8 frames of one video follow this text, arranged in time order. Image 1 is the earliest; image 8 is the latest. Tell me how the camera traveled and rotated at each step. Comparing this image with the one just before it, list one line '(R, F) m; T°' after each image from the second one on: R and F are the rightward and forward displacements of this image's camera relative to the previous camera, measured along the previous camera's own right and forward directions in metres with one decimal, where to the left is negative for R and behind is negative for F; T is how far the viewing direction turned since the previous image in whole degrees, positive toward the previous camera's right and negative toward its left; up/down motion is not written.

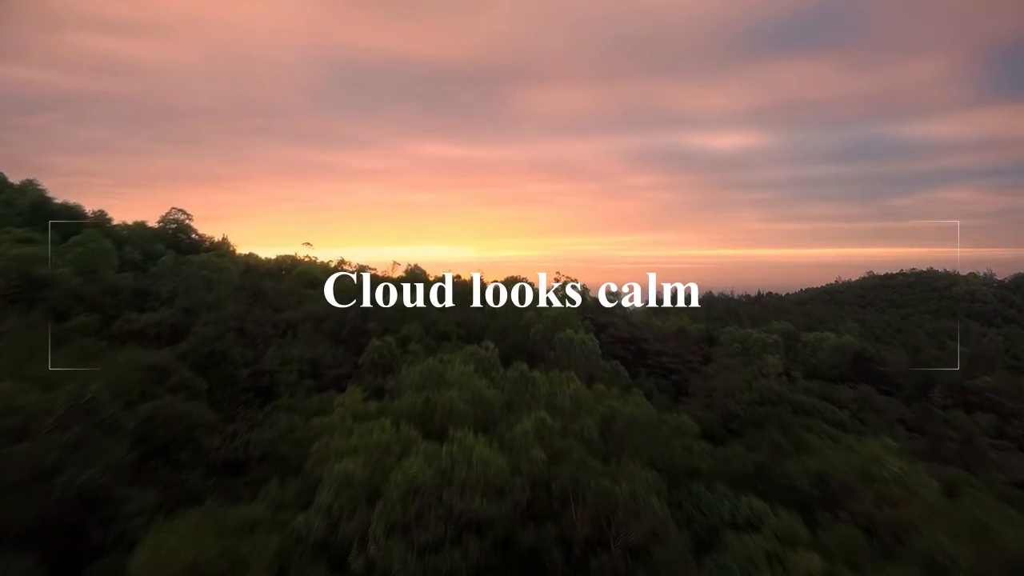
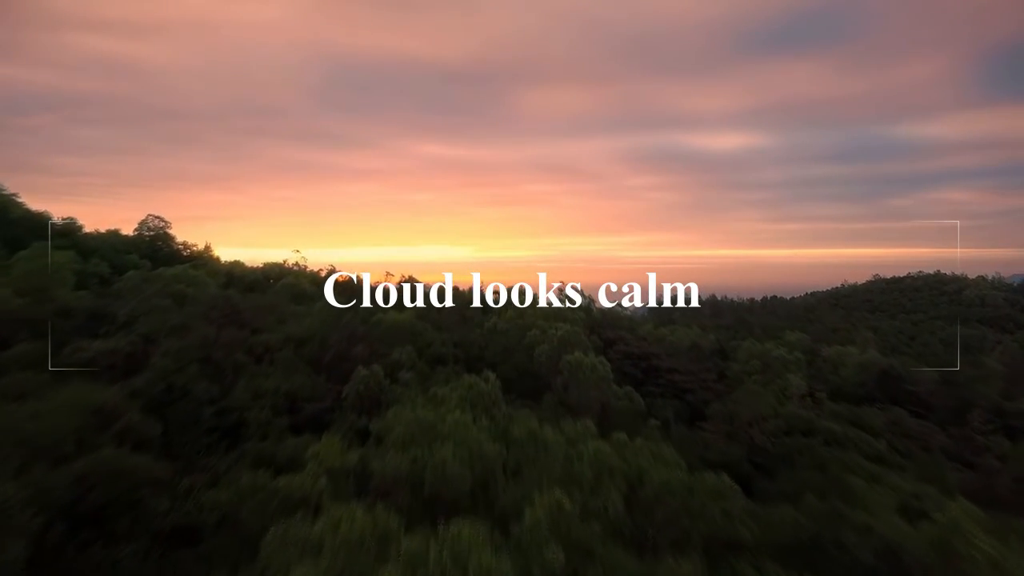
(0.0, +1.0) m; 0°
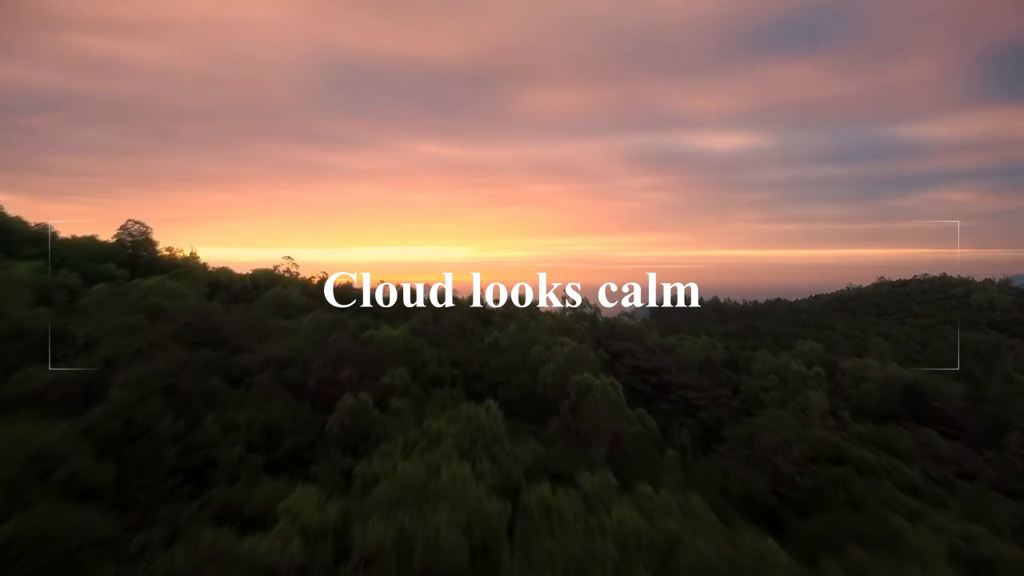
(0.0, +0.8) m; 0°
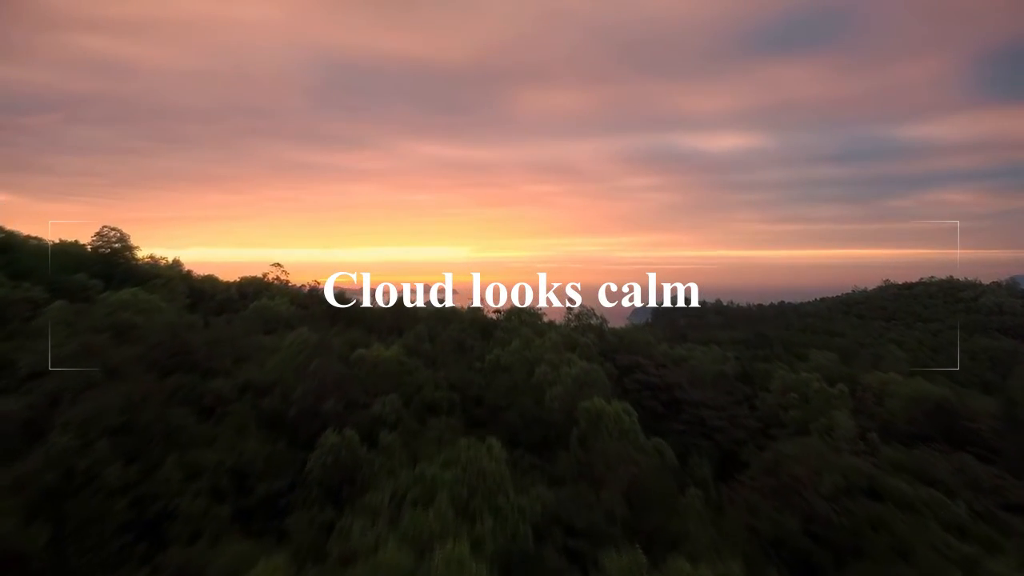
(0.0, +0.8) m; 0°
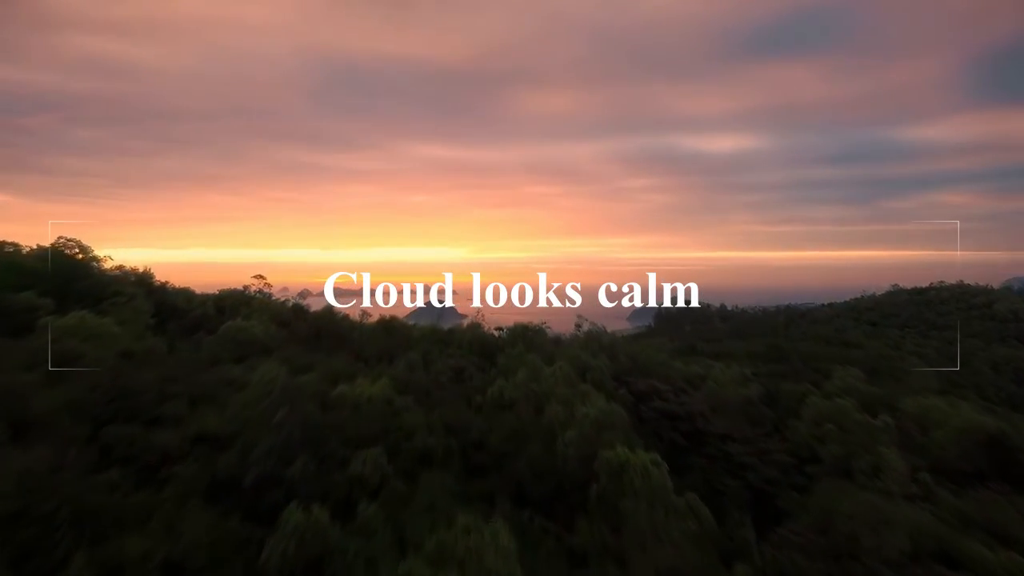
(-0.1, +1.2) m; 0°
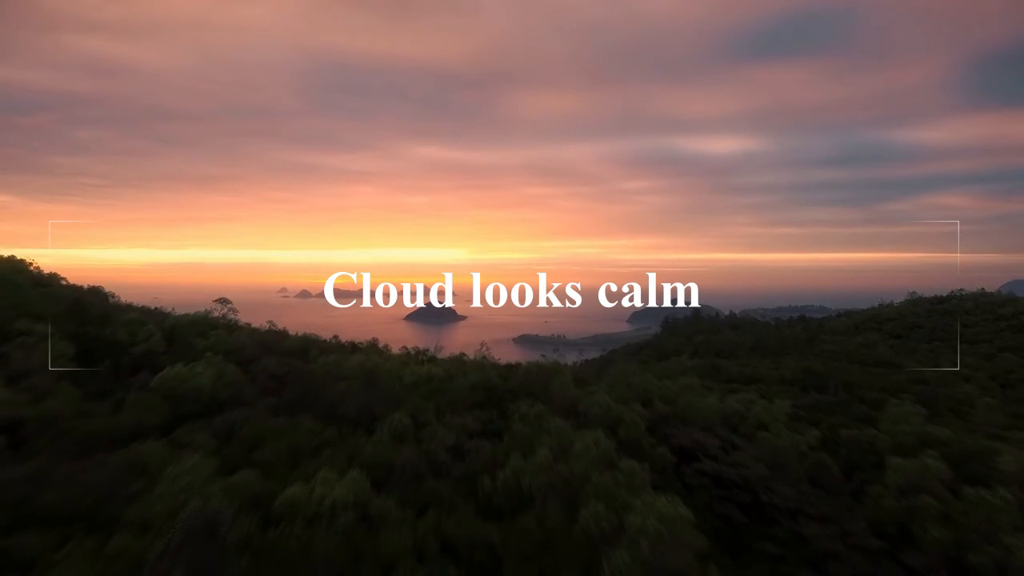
(-0.2, +2.2) m; 0°
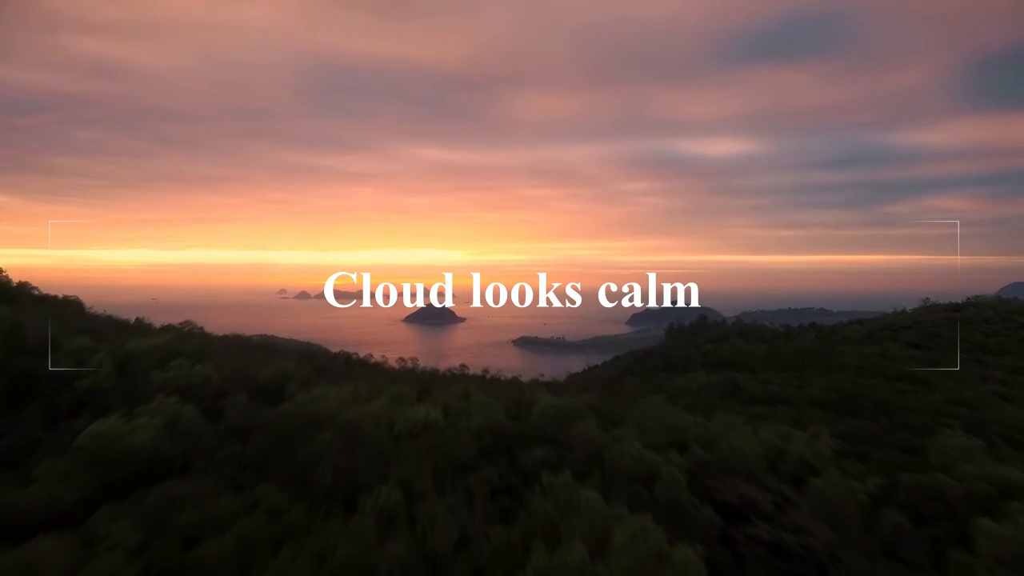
(-0.1, +1.6) m; 0°
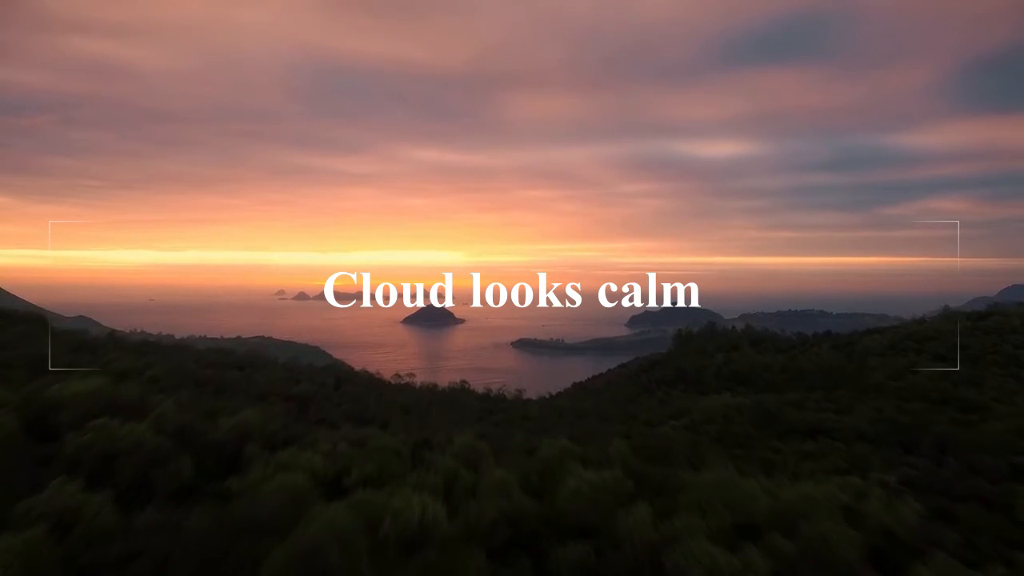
(-0.2, +2.1) m; 0°
